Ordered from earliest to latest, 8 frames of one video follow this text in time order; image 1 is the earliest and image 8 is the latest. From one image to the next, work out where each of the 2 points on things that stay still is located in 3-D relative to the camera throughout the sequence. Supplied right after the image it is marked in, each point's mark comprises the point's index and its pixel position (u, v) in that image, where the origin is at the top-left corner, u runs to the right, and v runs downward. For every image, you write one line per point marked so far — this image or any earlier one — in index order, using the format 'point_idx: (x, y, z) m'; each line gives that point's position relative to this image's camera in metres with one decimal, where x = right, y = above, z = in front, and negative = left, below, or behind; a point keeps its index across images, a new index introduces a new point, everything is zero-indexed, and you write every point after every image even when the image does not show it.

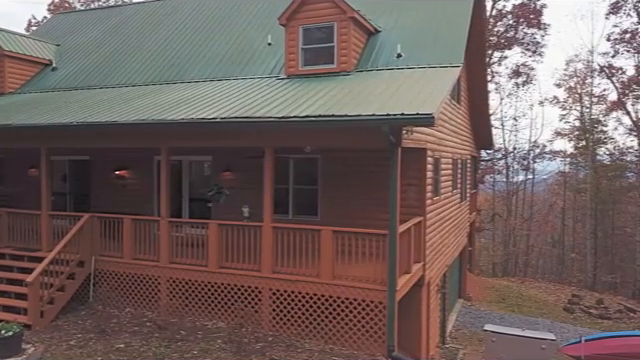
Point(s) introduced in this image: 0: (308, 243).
0: (-0.2, -1.1, +8.6) m
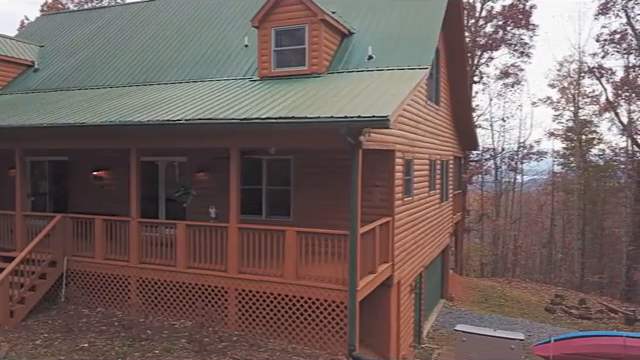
0: (-0.8, -1.1, +8.7) m
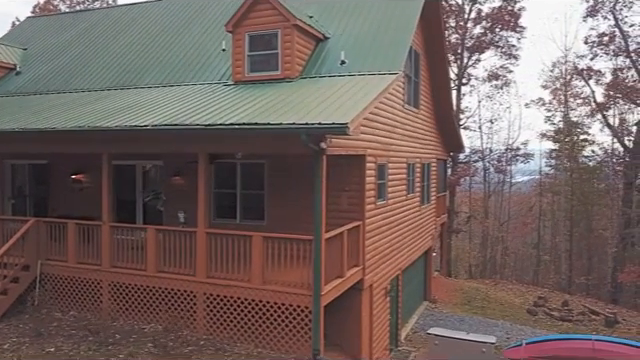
0: (-1.4, -1.2, +8.8) m
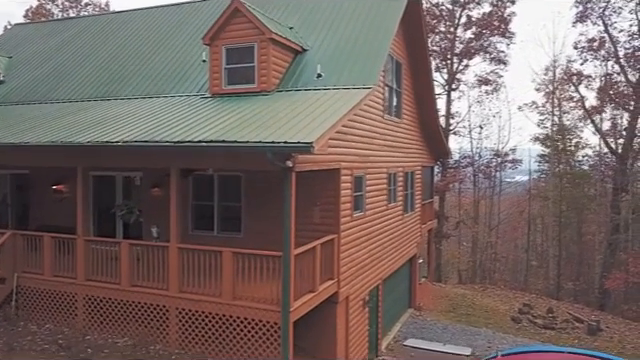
0: (-1.9, -1.5, +8.8) m
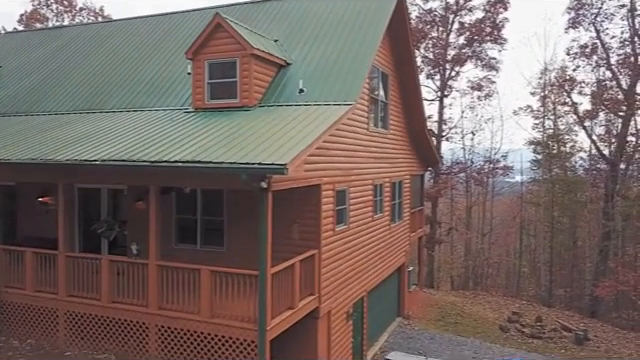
0: (-2.3, -1.8, +8.8) m
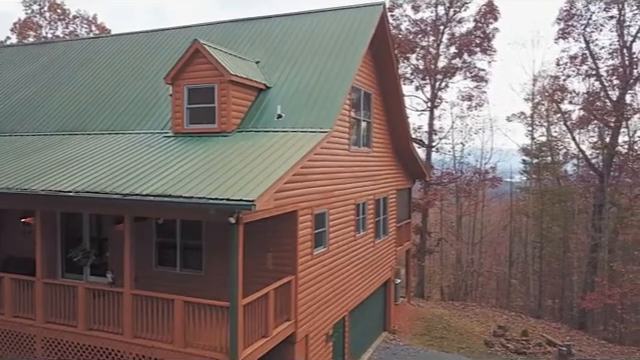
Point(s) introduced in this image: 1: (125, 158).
0: (-2.8, -2.3, +8.9) m
1: (-4.0, +0.5, +10.4) m
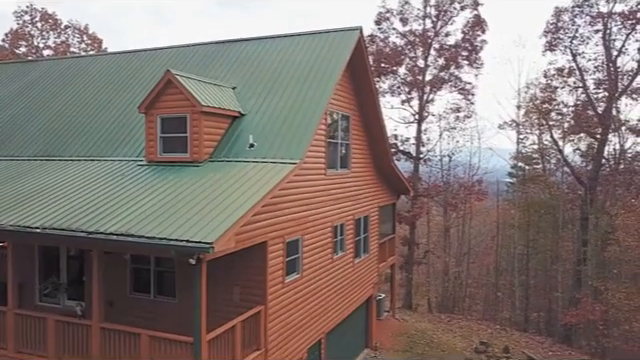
0: (-3.5, -3.0, +9.0) m
1: (-4.7, -0.2, +10.5) m
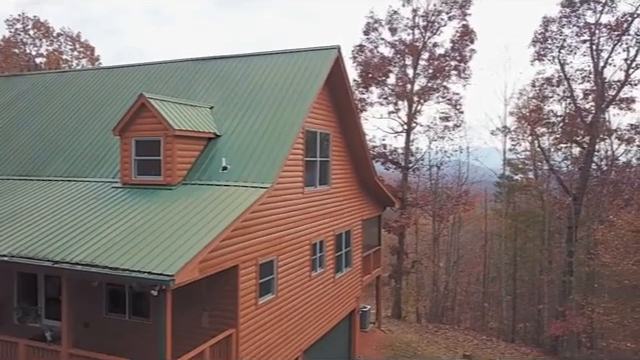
0: (-4.1, -3.5, +9.1) m
1: (-5.3, -0.7, +10.6) m
